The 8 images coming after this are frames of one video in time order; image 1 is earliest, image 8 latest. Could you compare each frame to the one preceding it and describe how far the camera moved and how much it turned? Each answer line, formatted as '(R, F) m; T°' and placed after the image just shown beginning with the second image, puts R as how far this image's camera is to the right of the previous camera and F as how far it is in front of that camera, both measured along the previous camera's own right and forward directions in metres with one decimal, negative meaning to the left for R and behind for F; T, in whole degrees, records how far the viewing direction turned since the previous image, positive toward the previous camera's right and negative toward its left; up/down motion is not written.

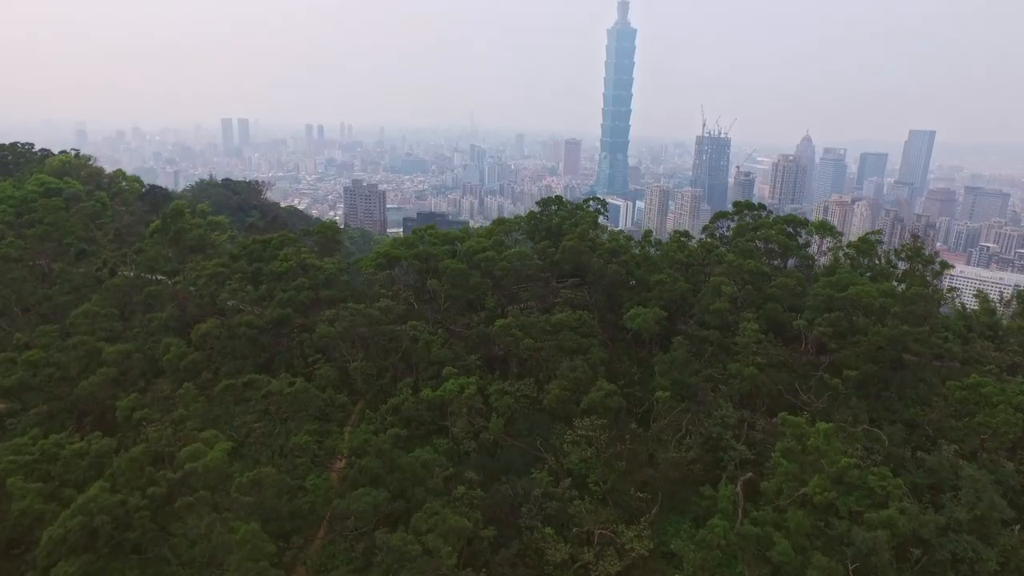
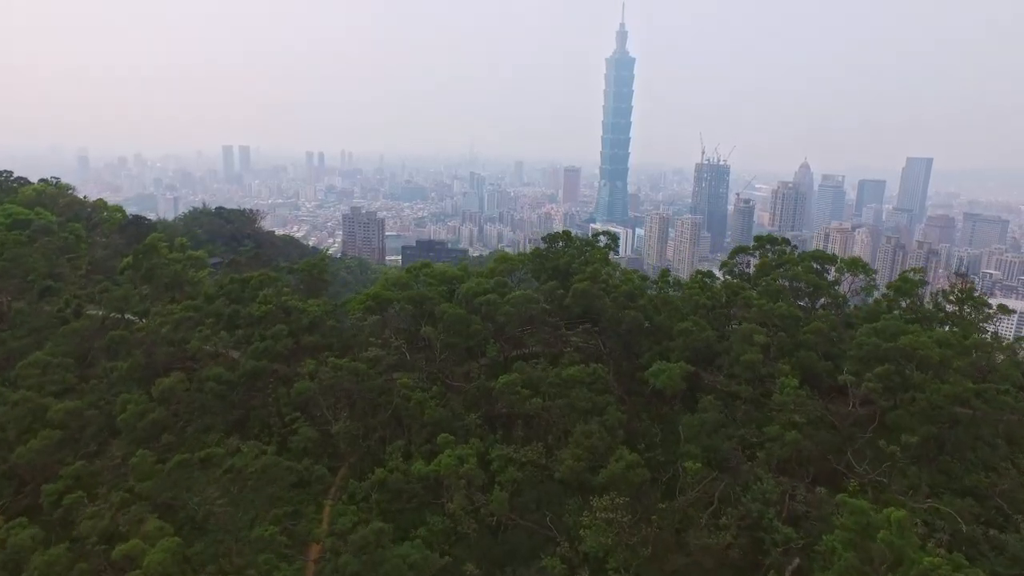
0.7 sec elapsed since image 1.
(-0.1, +0.9) m; 0°
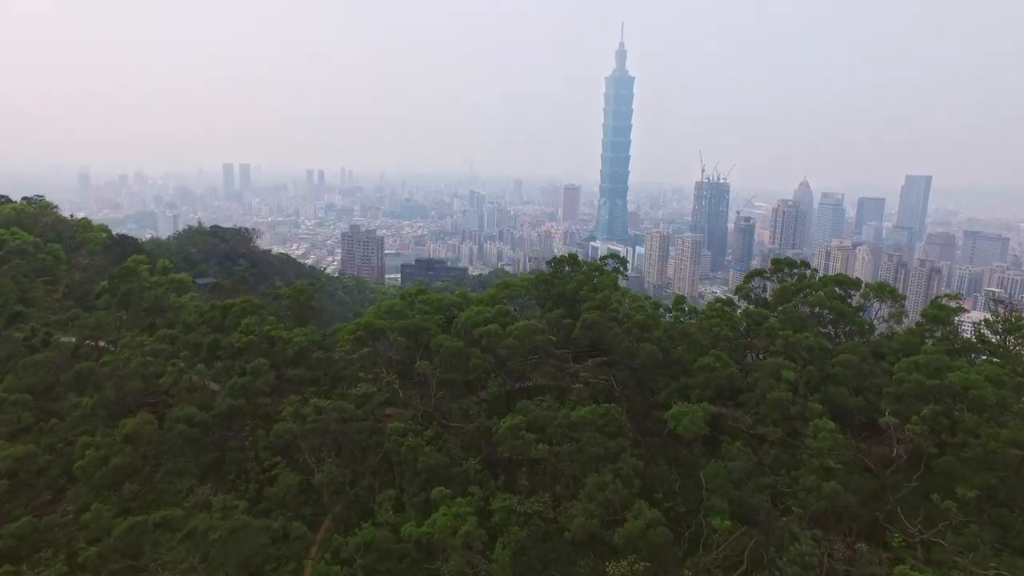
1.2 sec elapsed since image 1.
(0.0, +0.6) m; 0°
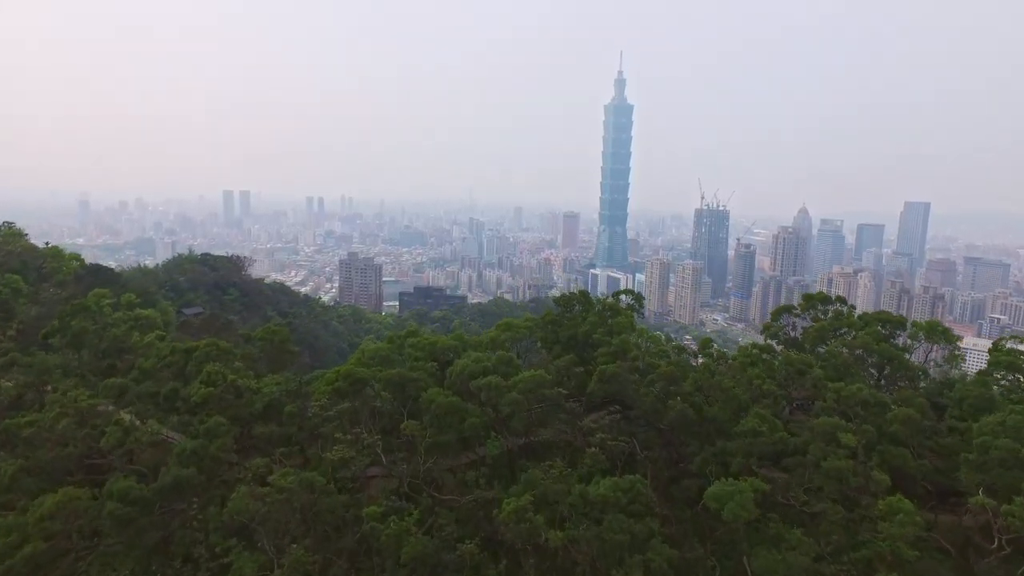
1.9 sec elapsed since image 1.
(0.0, +1.0) m; 0°
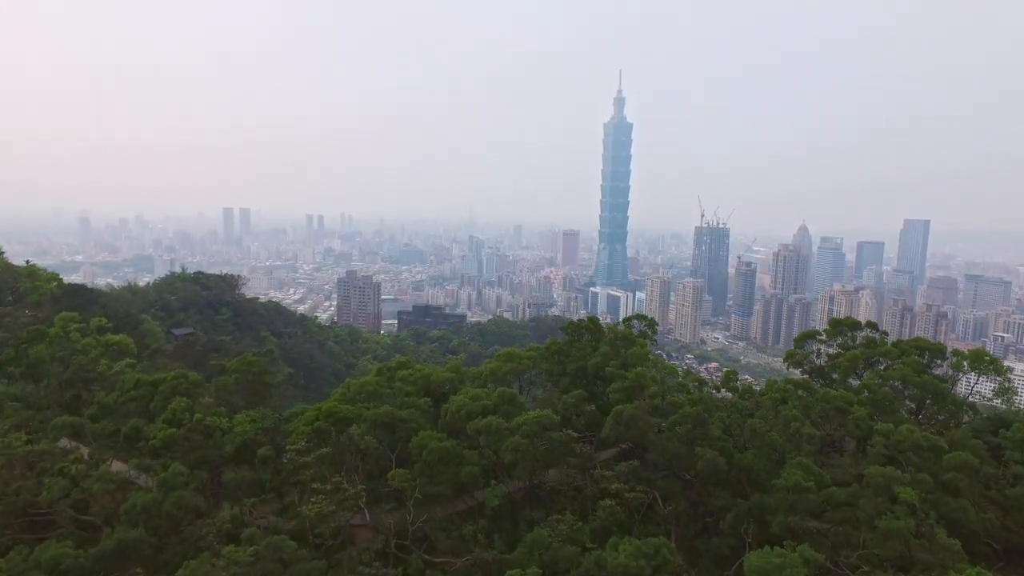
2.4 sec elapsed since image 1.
(0.0, +0.7) m; 0°
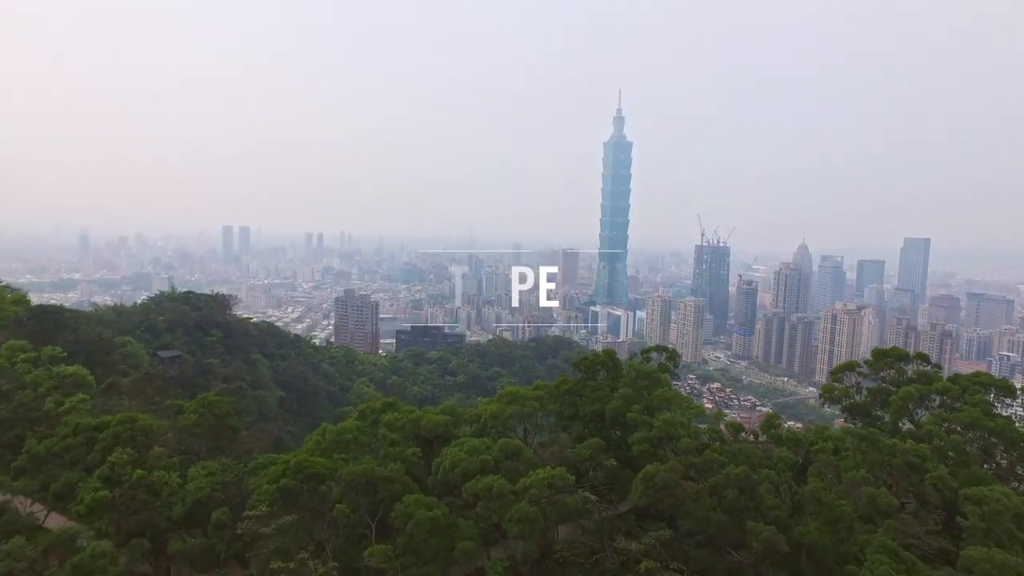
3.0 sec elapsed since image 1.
(0.0, +0.9) m; 0°
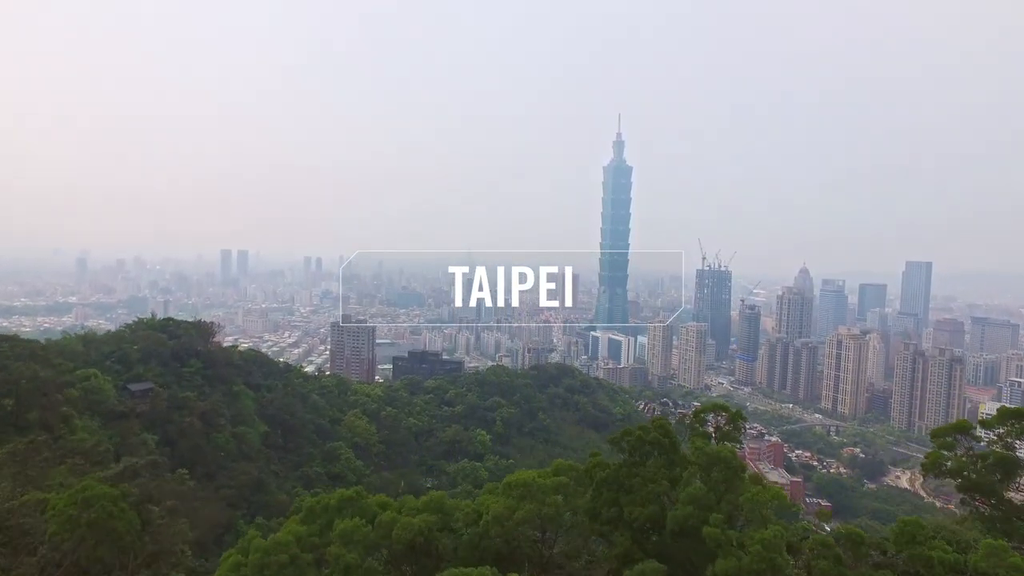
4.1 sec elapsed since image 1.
(-0.1, +1.8) m; 0°
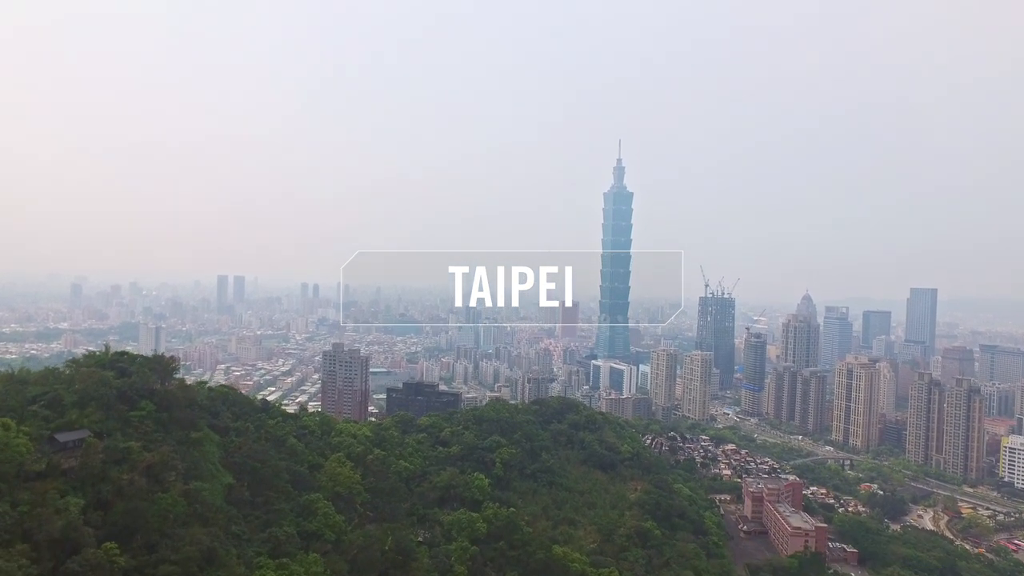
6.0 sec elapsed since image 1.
(-0.1, +3.3) m; 0°
